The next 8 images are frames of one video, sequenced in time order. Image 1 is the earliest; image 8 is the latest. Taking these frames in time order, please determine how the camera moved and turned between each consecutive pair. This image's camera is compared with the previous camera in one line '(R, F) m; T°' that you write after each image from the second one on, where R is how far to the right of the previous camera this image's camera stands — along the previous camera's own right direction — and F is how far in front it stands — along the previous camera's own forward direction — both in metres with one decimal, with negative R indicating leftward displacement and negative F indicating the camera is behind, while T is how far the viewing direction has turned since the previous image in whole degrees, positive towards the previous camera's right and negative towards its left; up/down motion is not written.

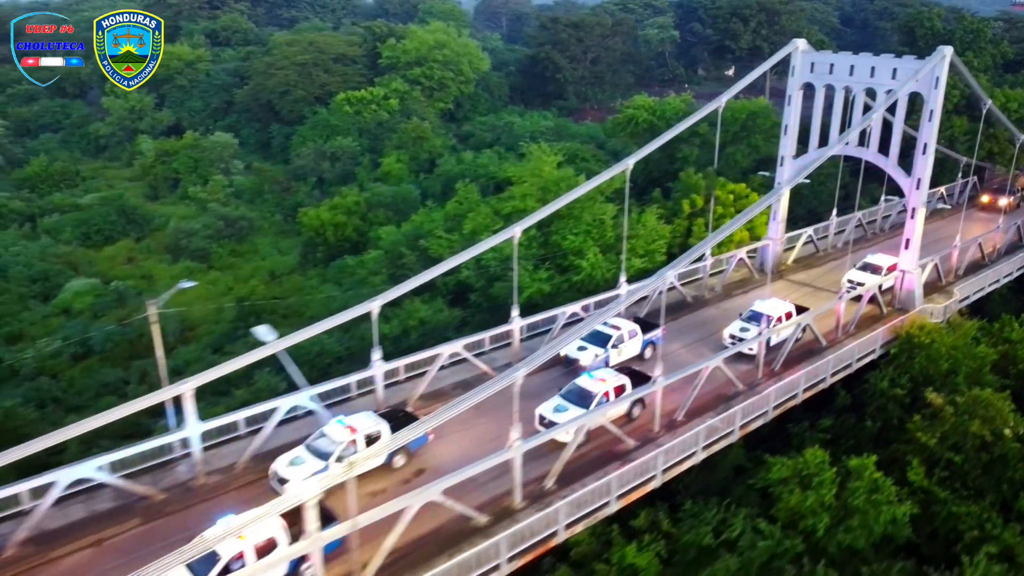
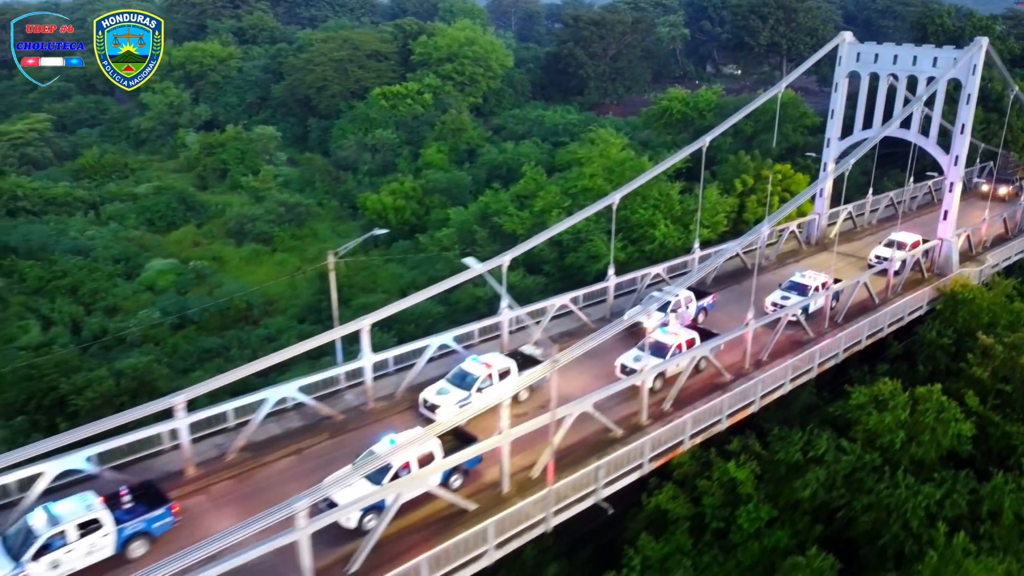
(-2.8, -2.6) m; +1°
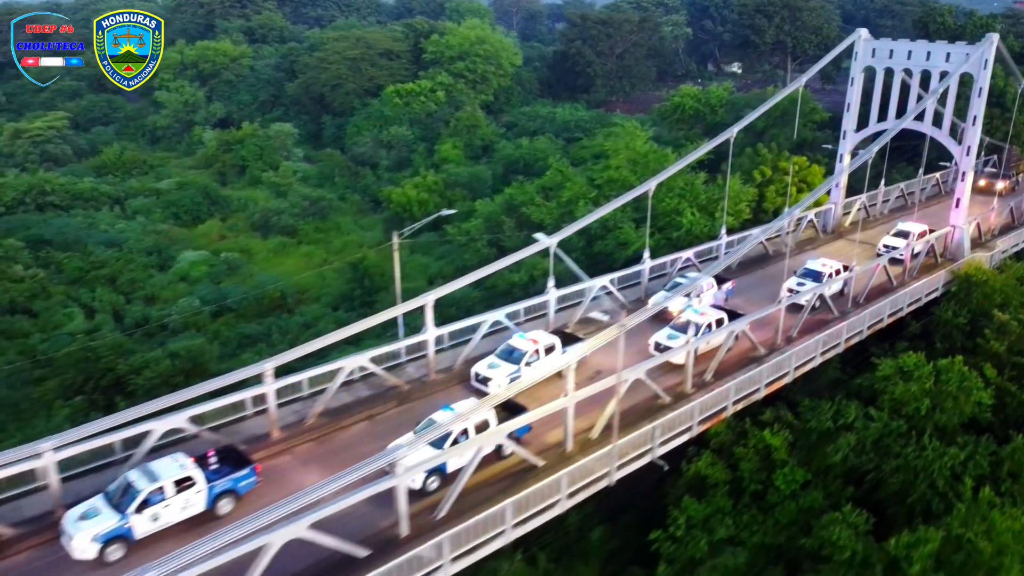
(-1.3, -1.2) m; 0°
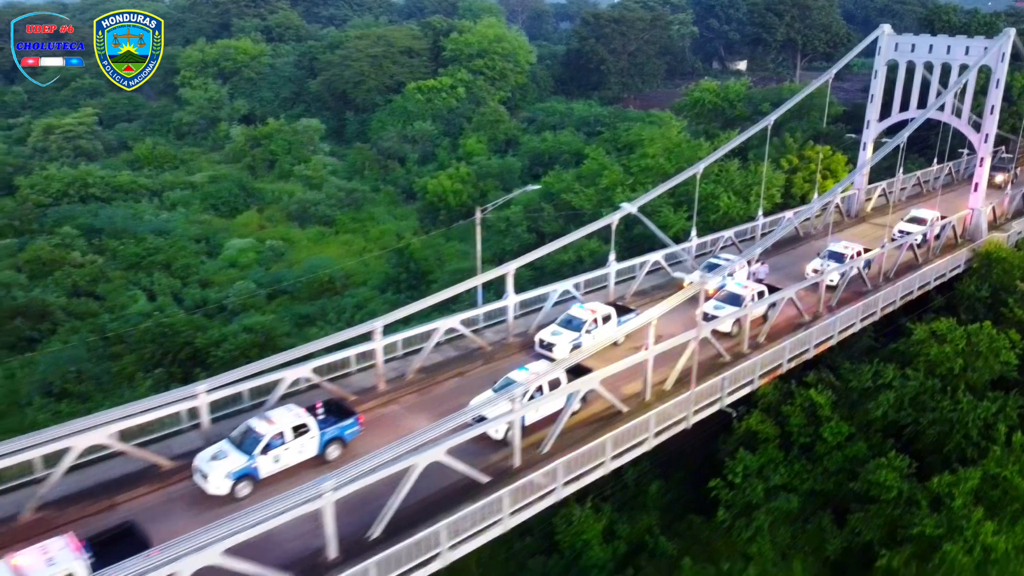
(-1.9, -1.8) m; 0°
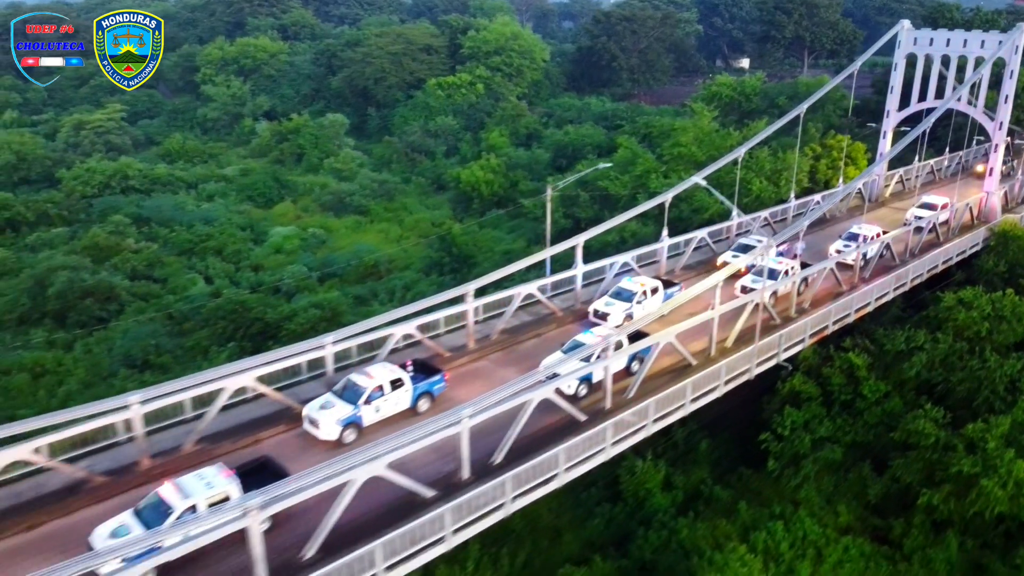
(-2.0, -1.9) m; +1°
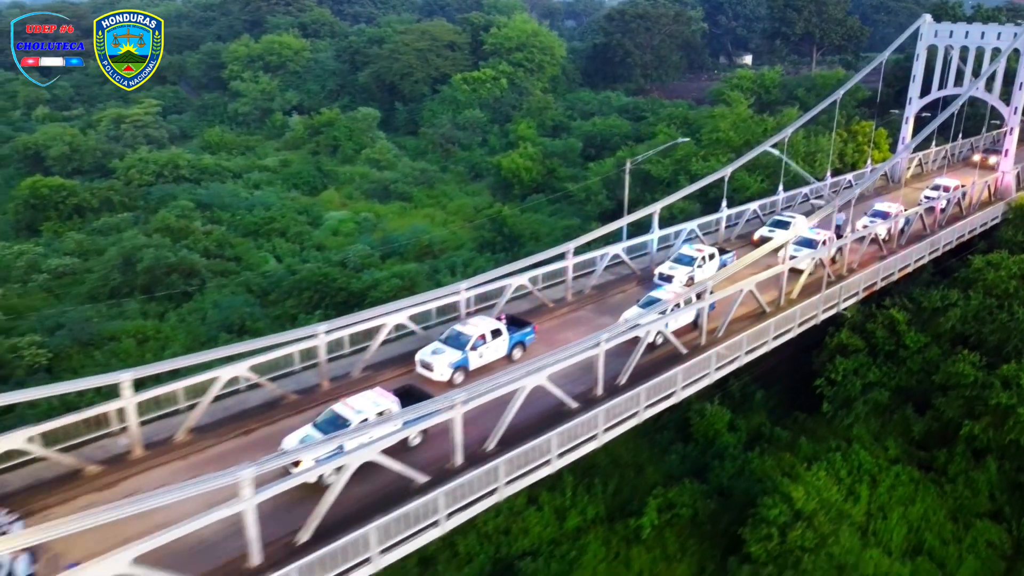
(-2.8, -2.7) m; +1°
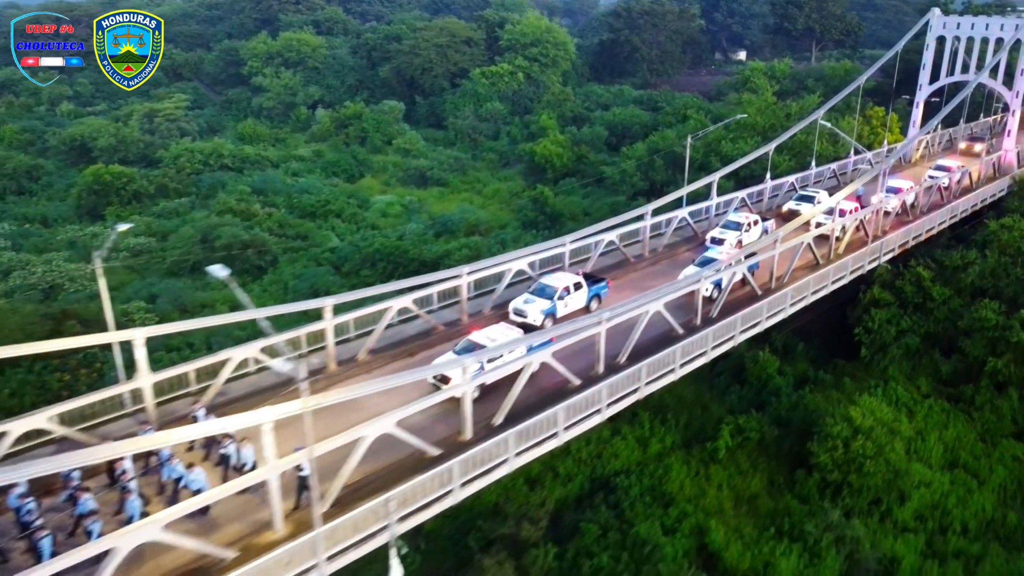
(-3.2, -3.1) m; +1°
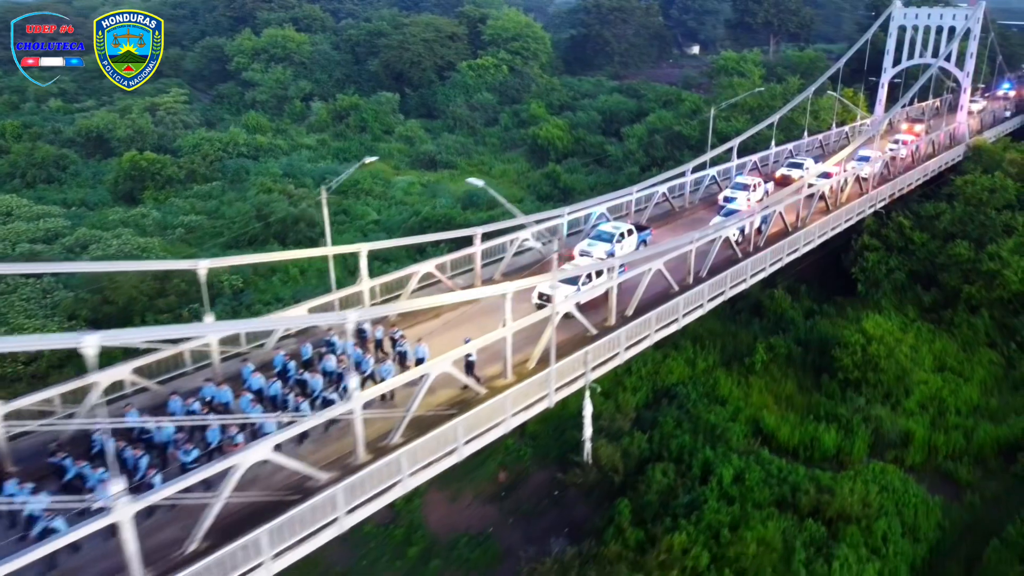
(-4.5, -4.4) m; +4°
